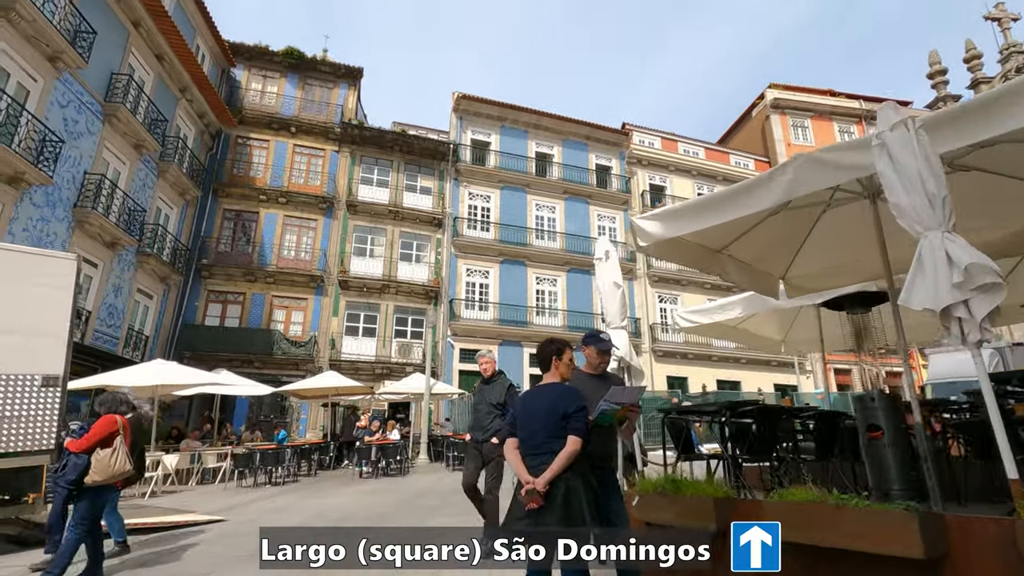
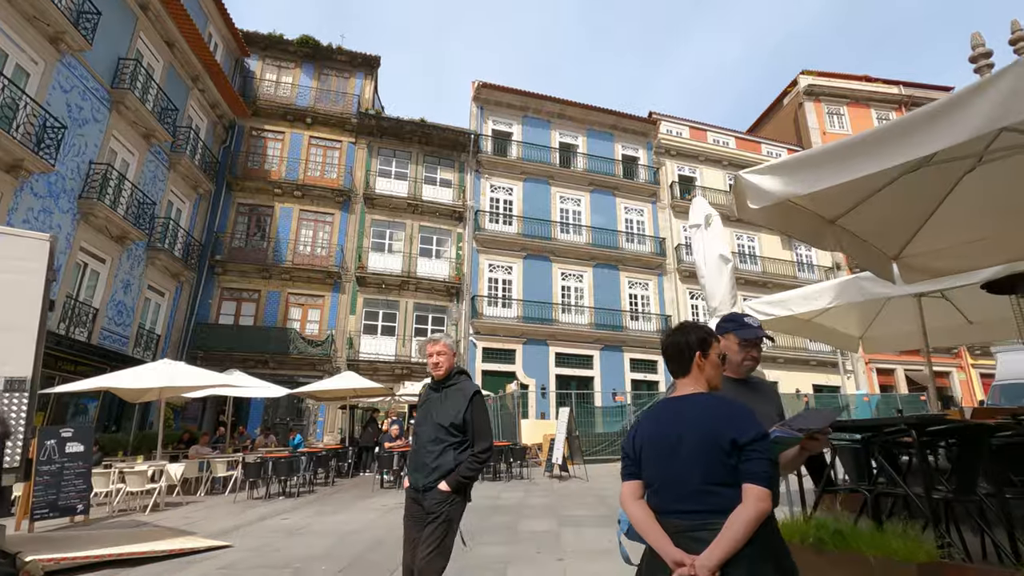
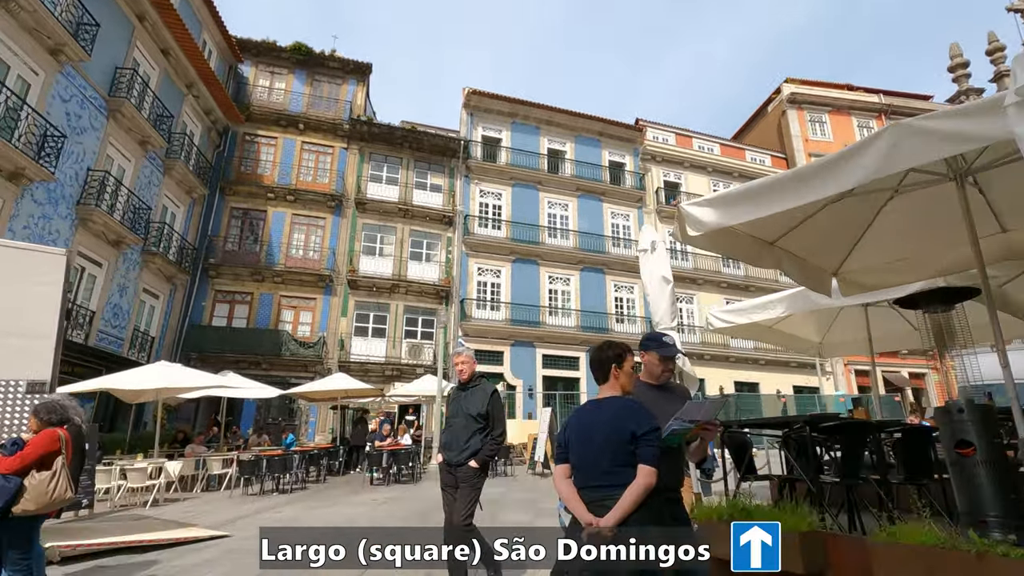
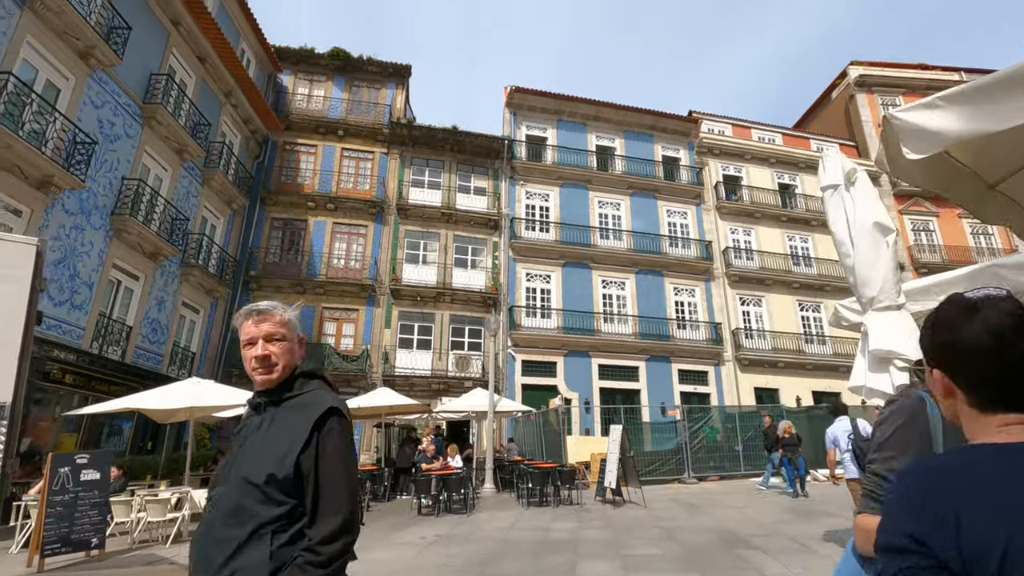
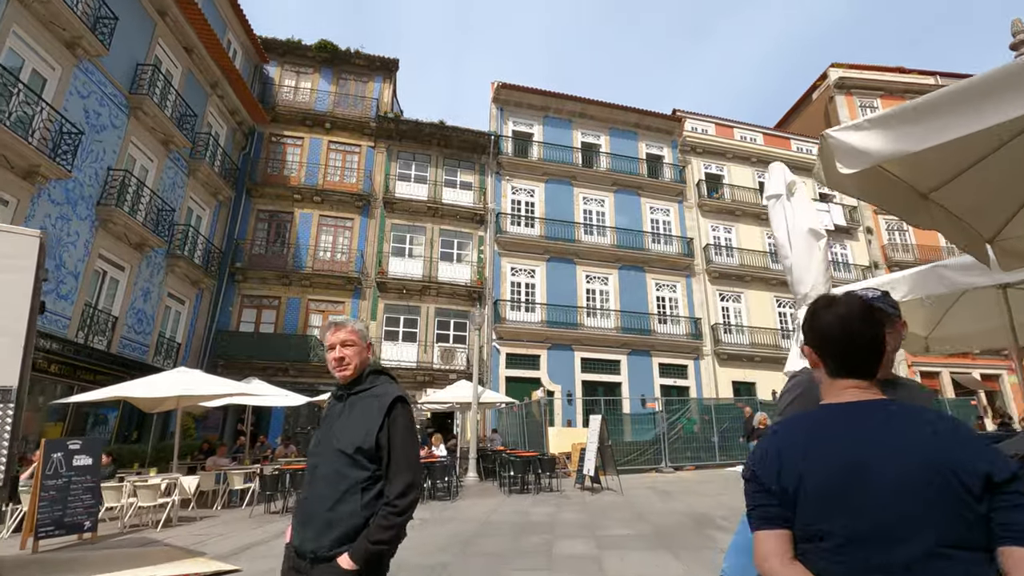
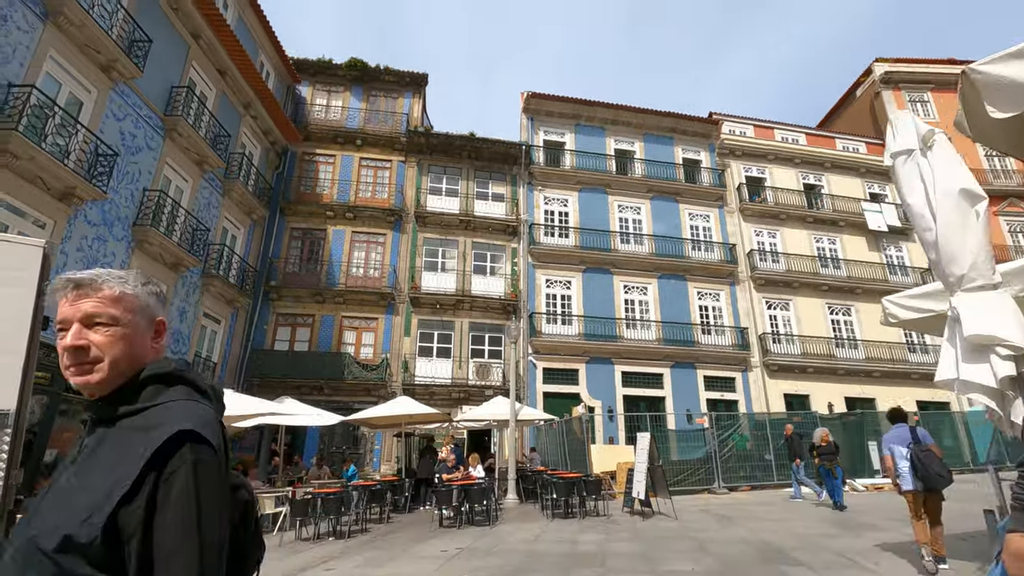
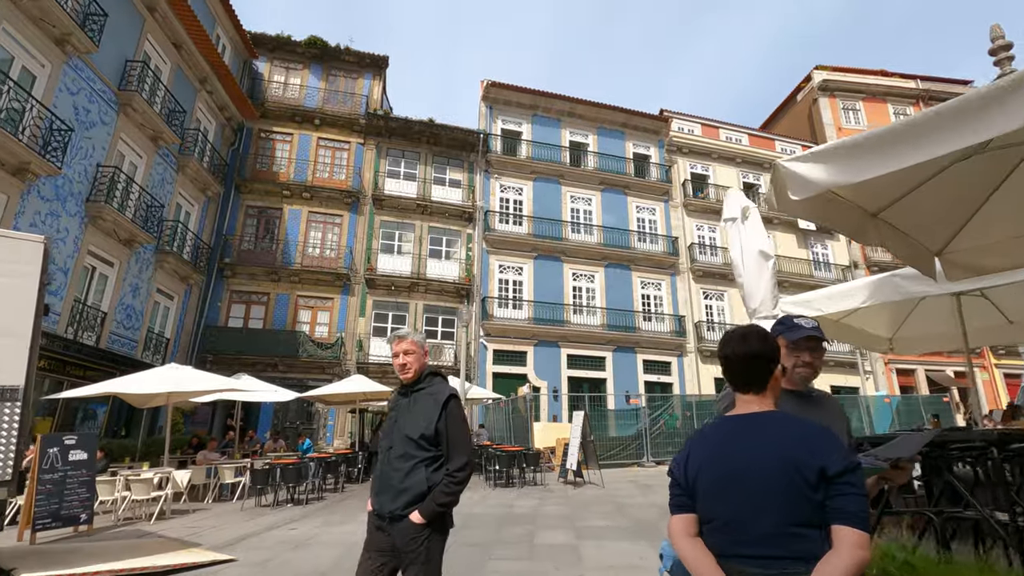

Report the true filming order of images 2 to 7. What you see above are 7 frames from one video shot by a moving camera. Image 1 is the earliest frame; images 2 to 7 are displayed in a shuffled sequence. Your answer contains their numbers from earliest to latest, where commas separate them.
3, 2, 7, 5, 4, 6
